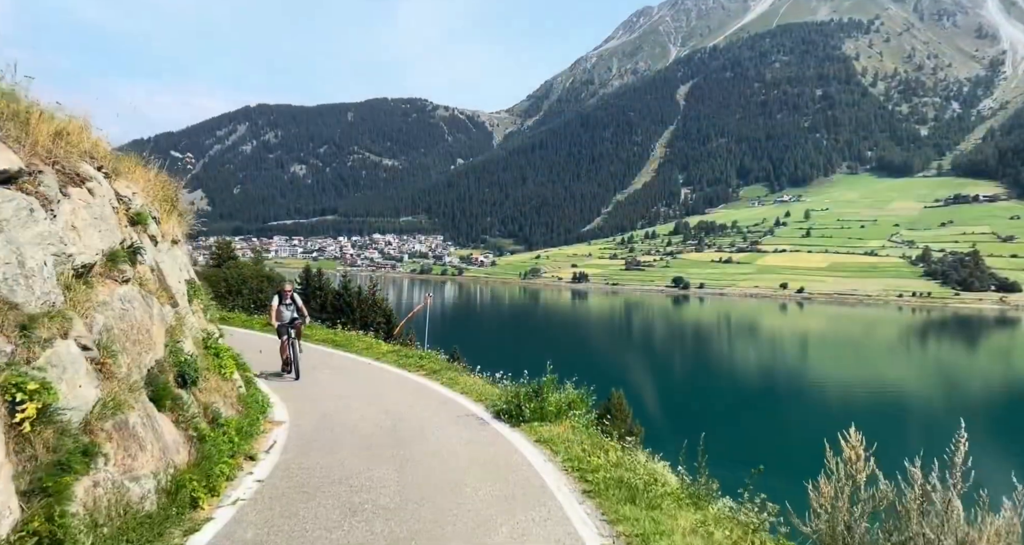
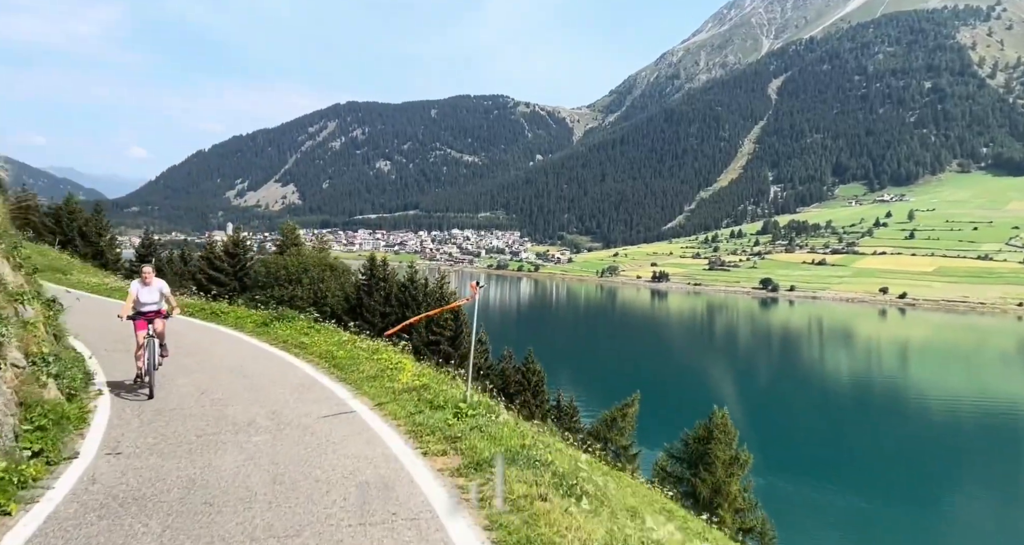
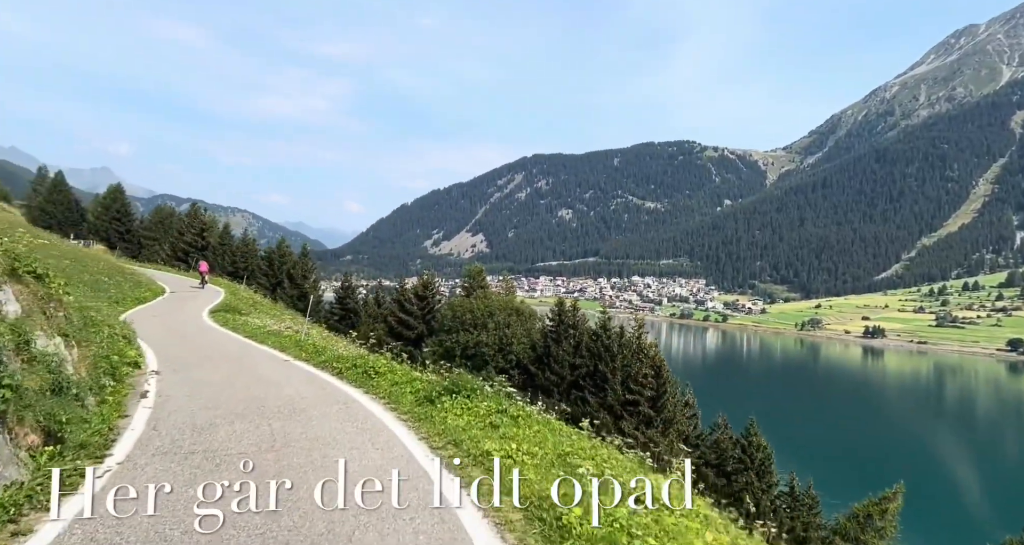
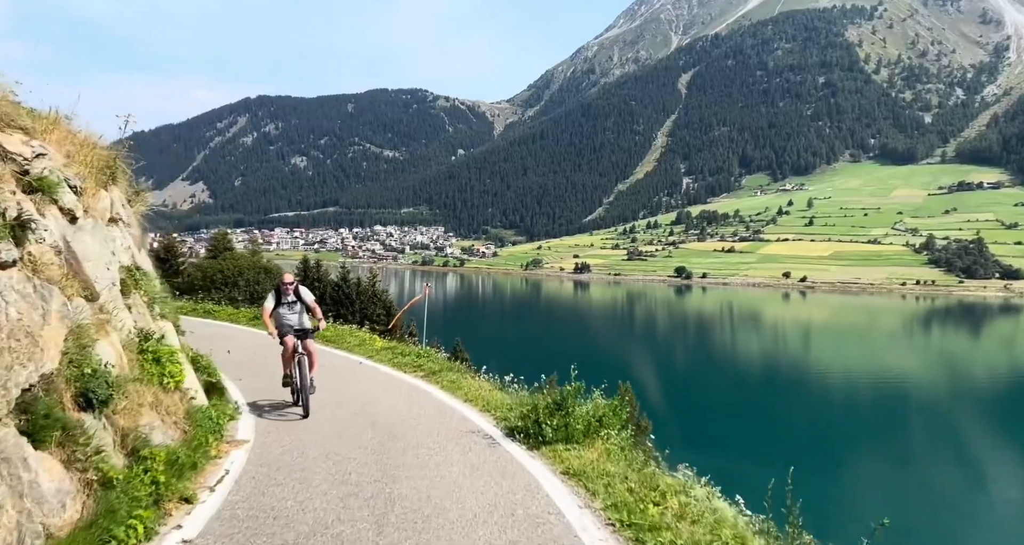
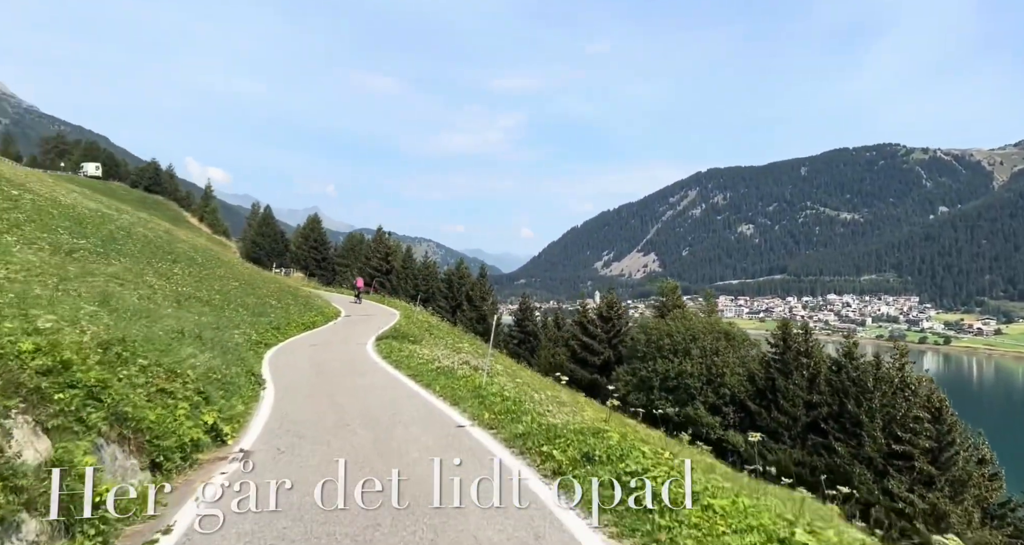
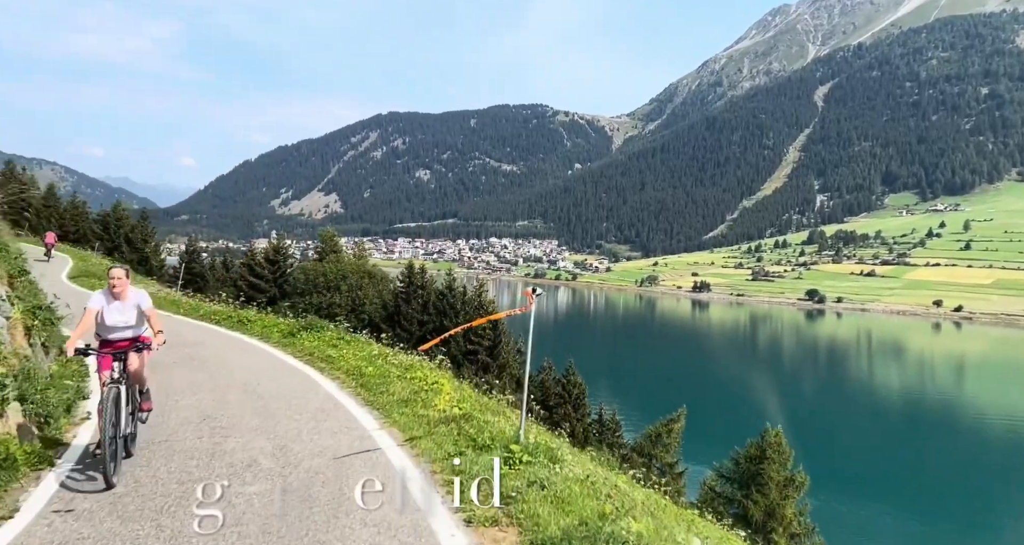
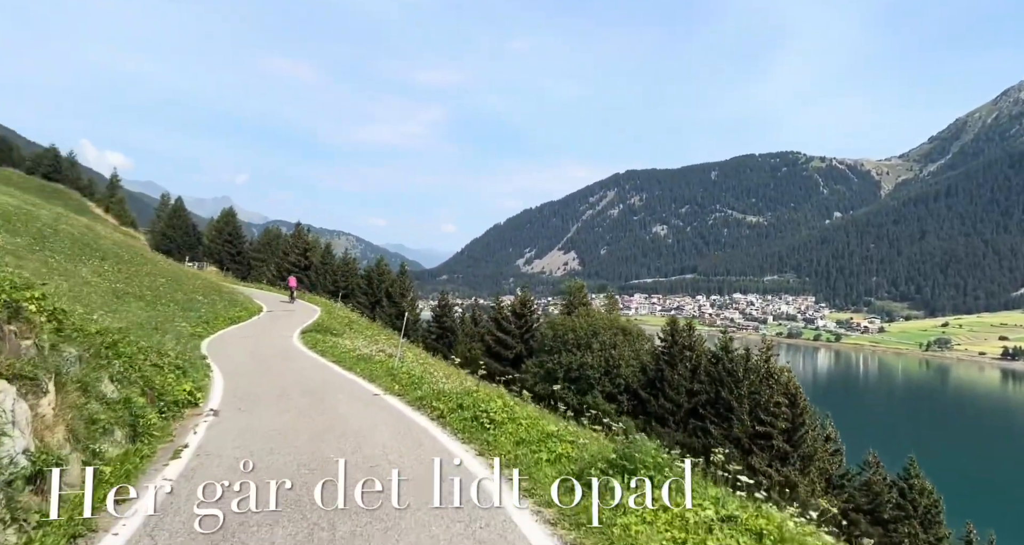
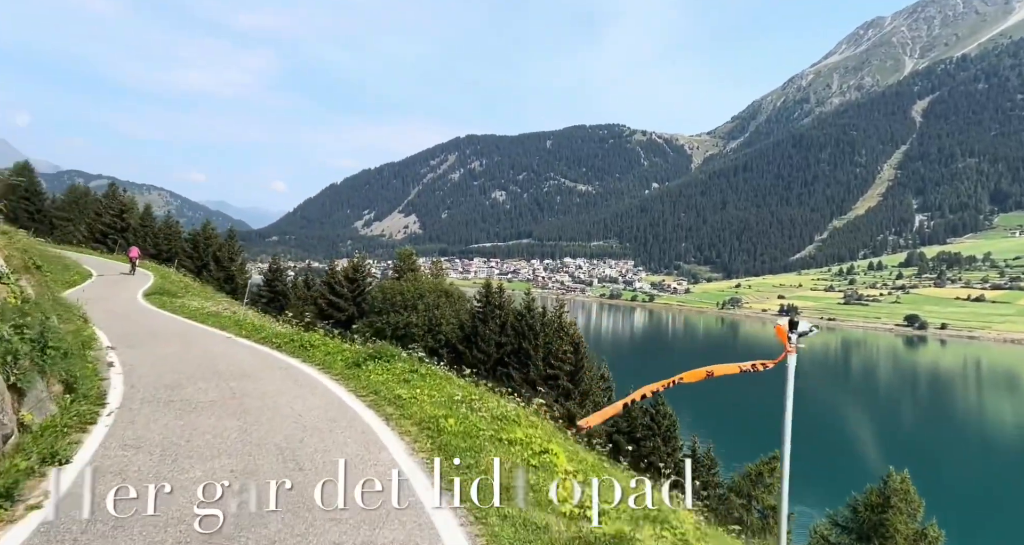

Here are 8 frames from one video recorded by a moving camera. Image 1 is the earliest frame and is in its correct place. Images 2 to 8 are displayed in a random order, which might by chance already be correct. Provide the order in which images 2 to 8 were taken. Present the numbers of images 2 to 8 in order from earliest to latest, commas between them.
4, 2, 6, 8, 3, 7, 5
